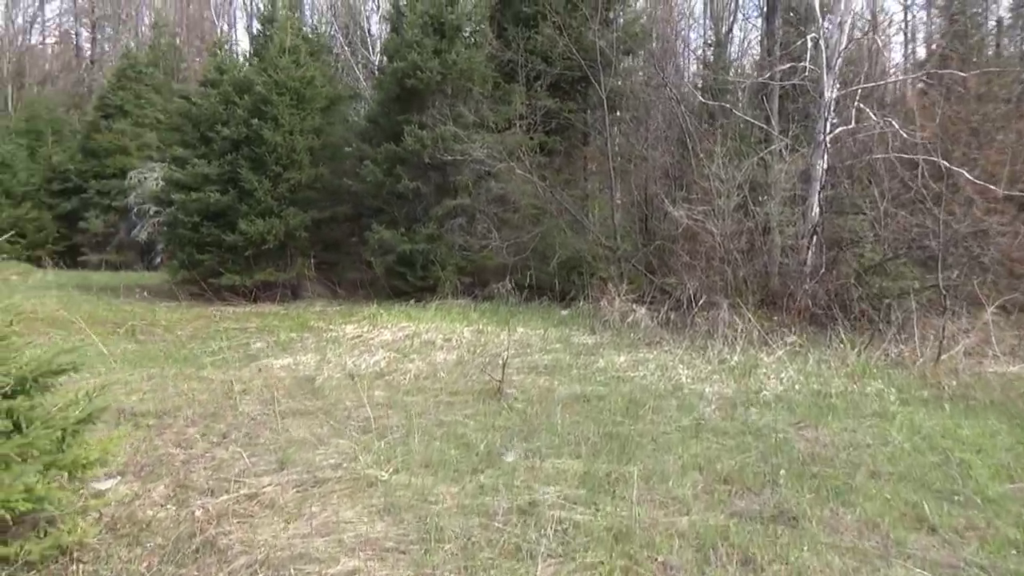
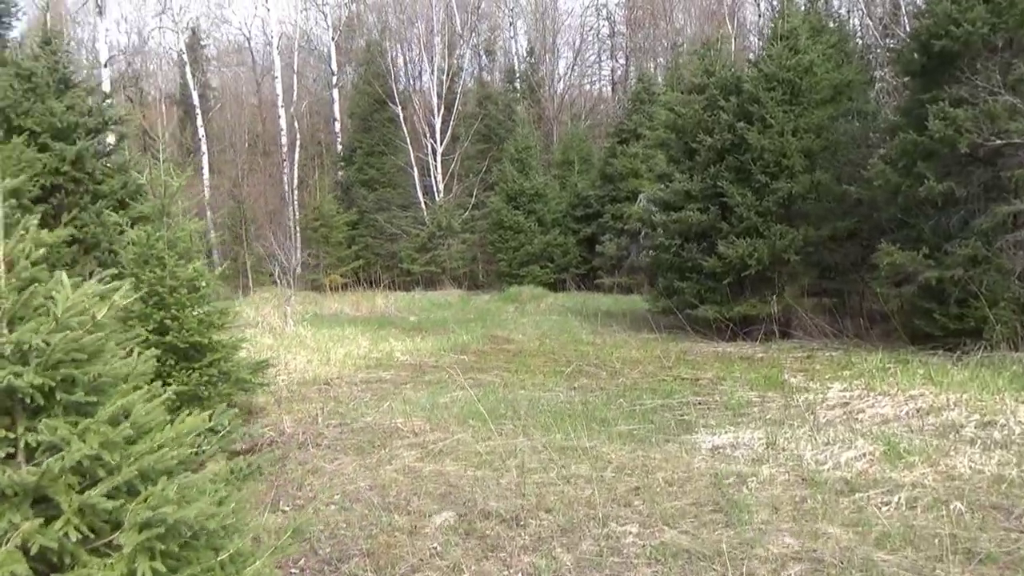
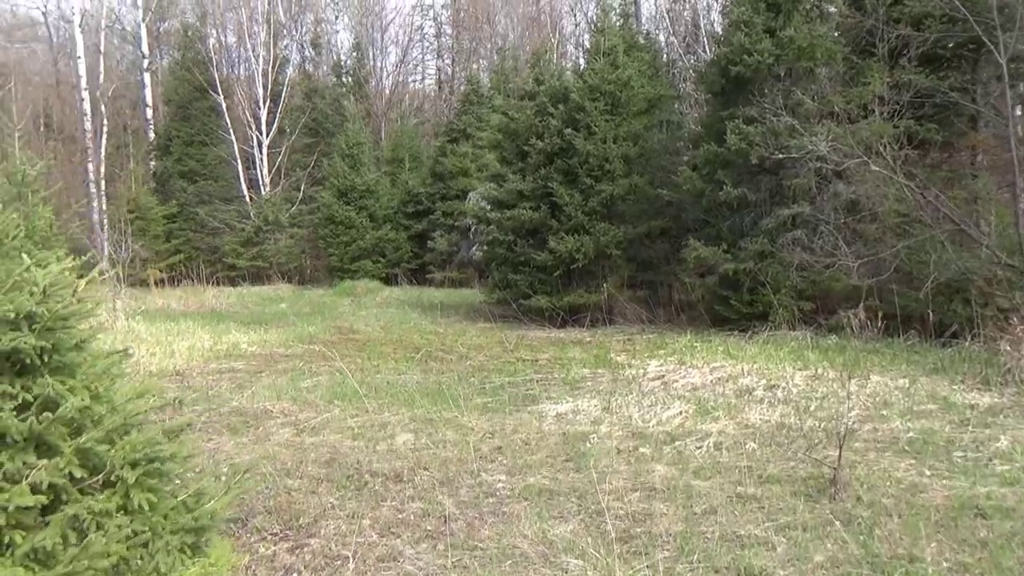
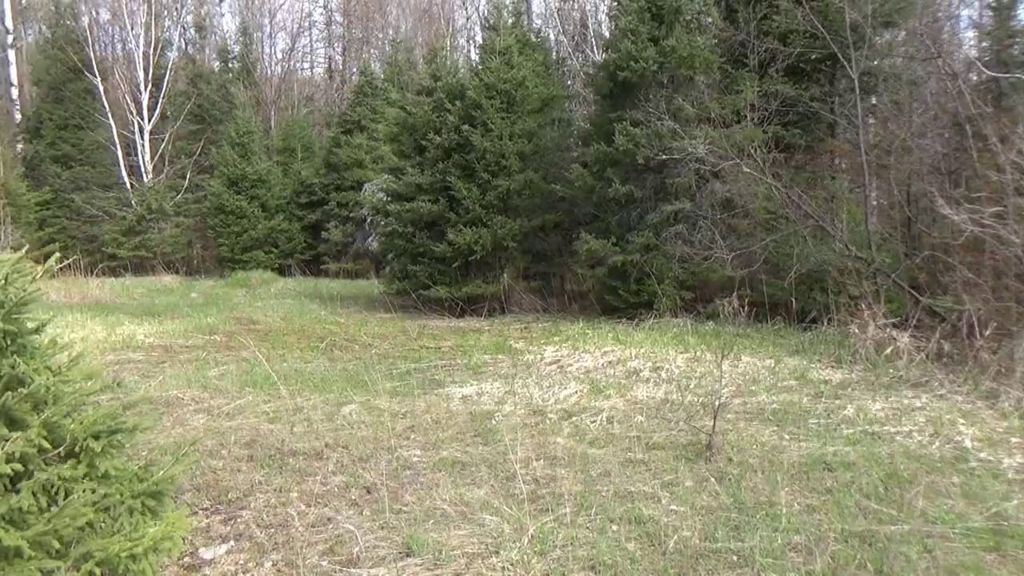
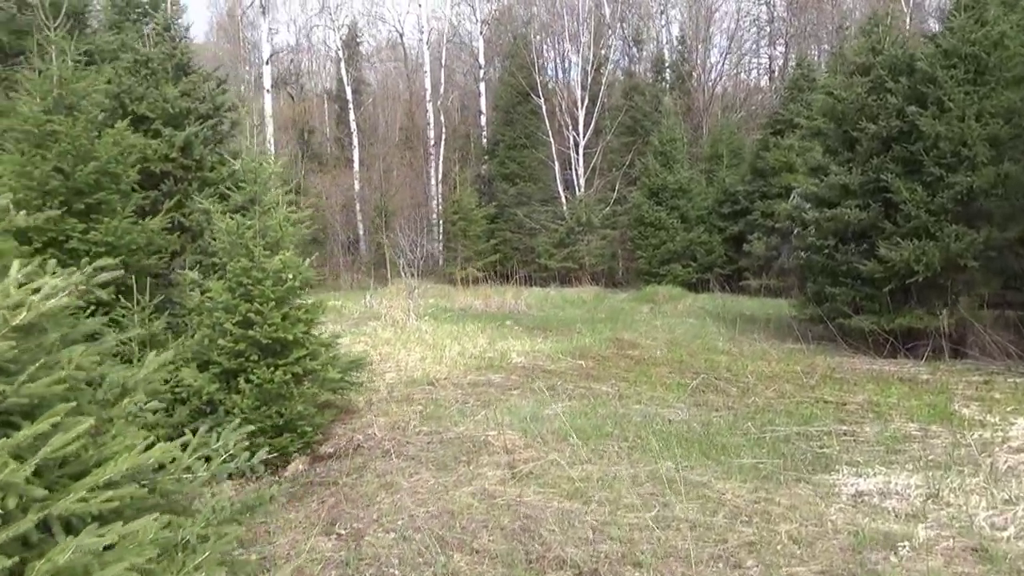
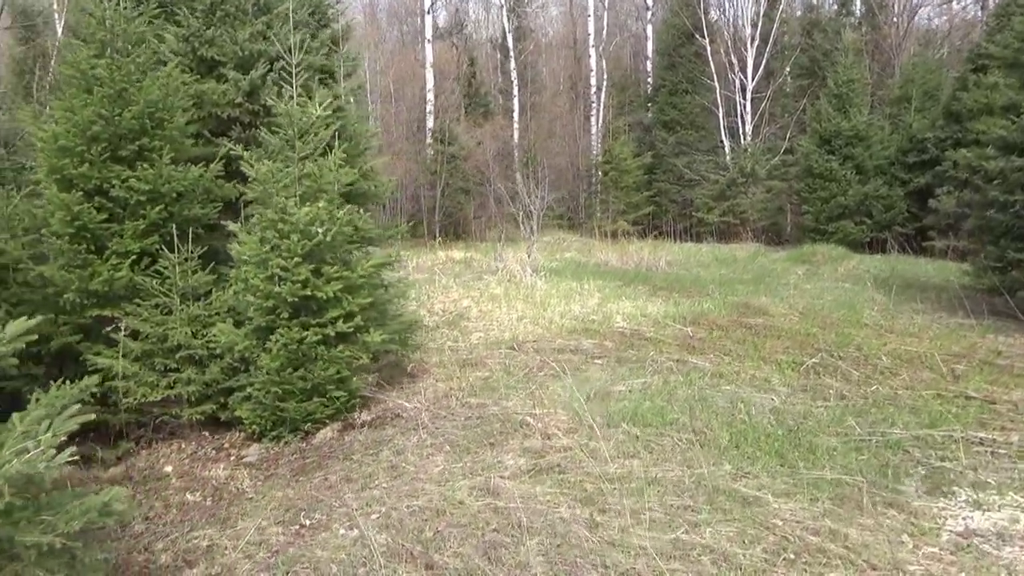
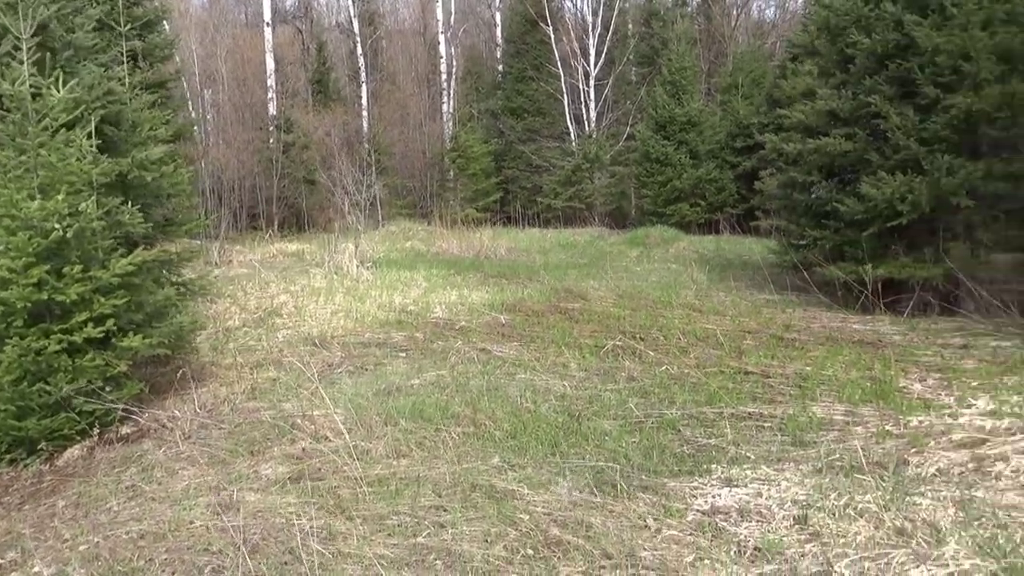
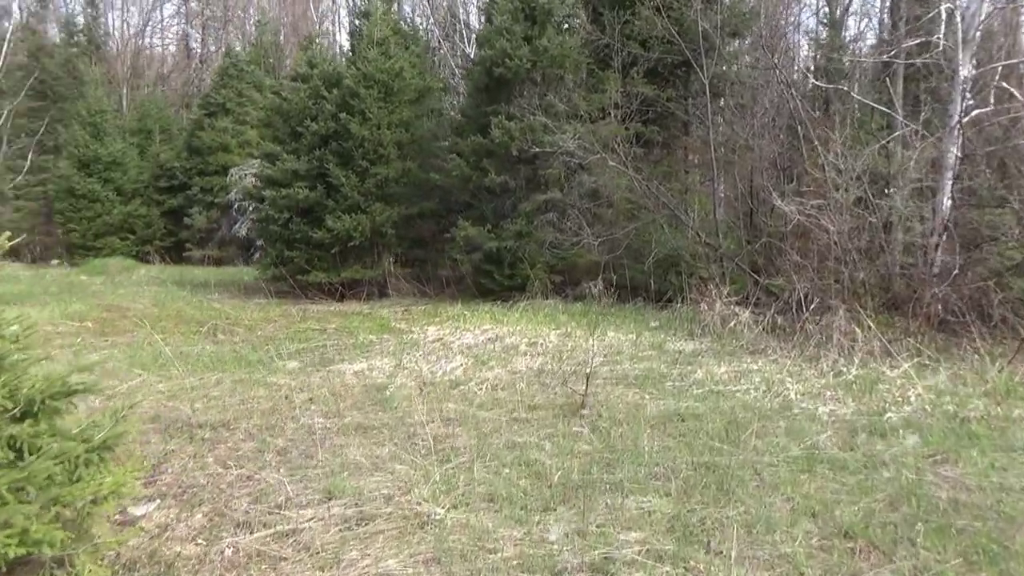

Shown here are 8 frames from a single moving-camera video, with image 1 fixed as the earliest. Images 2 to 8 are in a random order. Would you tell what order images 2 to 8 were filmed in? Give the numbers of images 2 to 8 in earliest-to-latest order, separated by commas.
8, 4, 3, 2, 5, 6, 7
